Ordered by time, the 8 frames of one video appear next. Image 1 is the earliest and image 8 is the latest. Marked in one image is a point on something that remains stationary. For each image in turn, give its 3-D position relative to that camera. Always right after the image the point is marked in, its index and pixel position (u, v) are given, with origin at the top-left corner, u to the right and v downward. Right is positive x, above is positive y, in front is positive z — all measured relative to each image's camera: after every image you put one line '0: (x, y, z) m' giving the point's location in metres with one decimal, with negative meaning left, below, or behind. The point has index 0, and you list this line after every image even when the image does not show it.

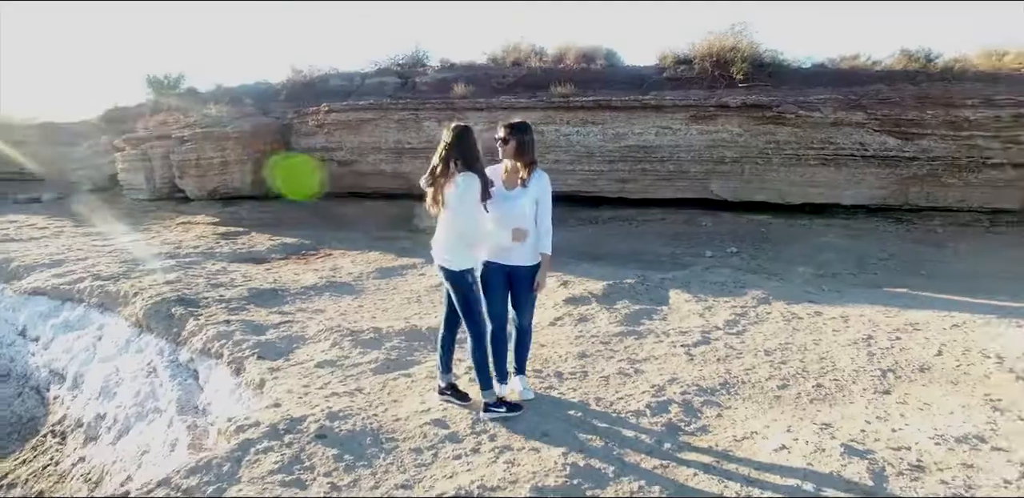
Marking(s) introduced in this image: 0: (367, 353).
0: (-1.4, -1.0, +6.1) m
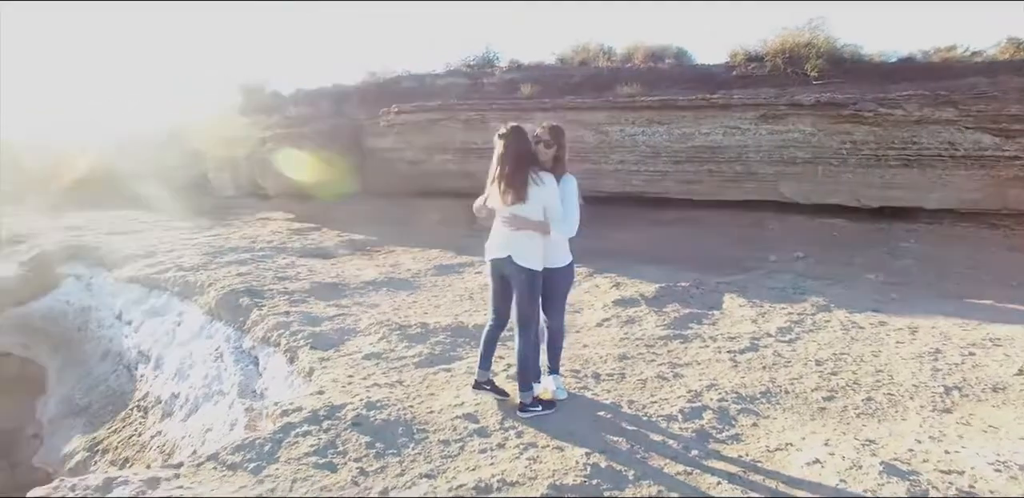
0: (-1.0, -1.0, +6.4) m
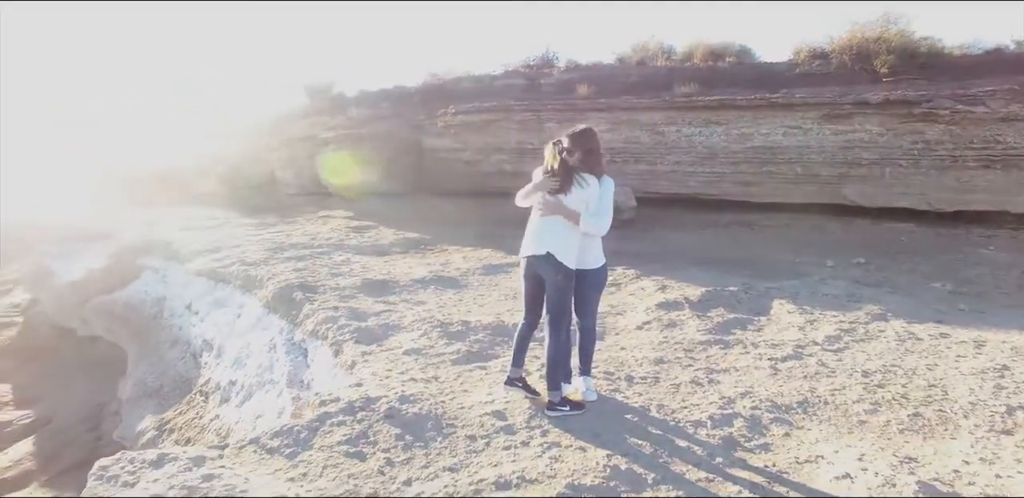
0: (-0.6, -0.9, +6.6) m
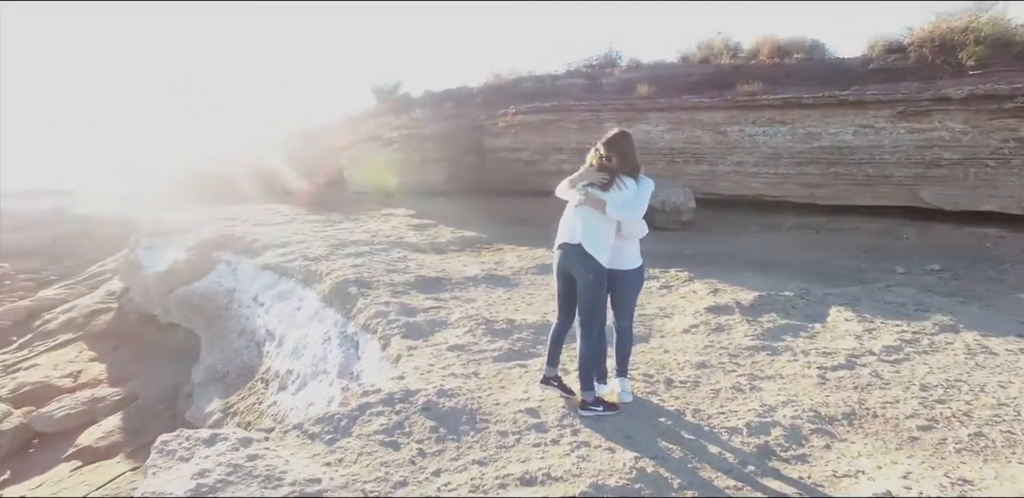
0: (-0.2, -0.9, +6.7) m
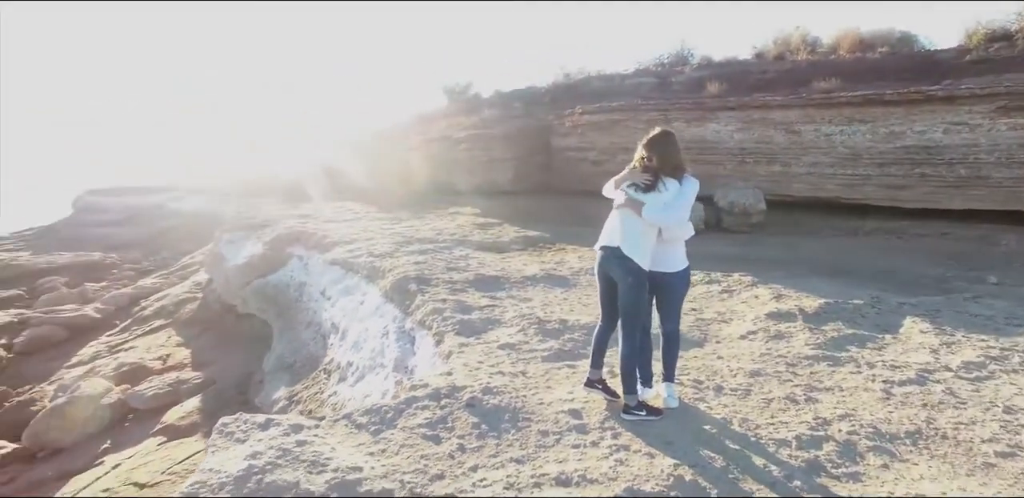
0: (+0.3, -0.9, +6.8) m
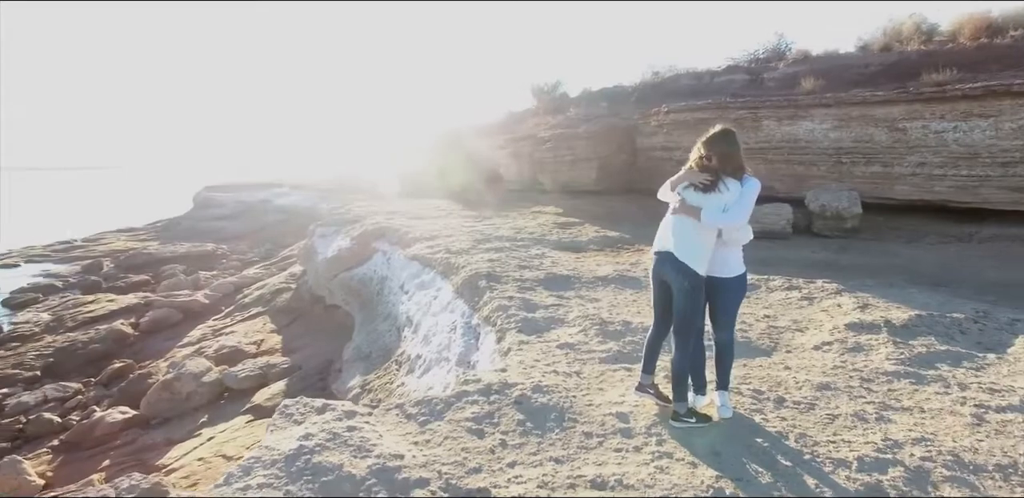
0: (+0.9, -0.9, +6.7) m
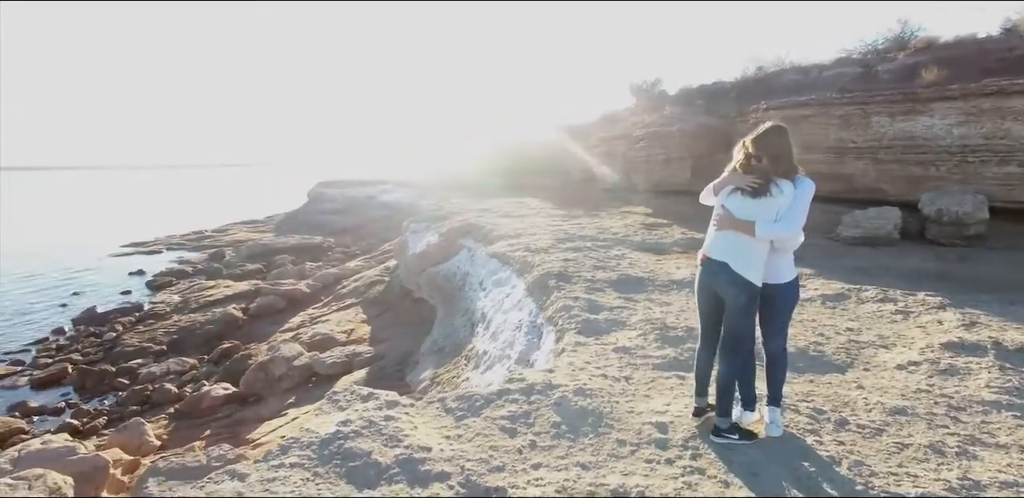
0: (+1.5, -1.0, +6.4) m
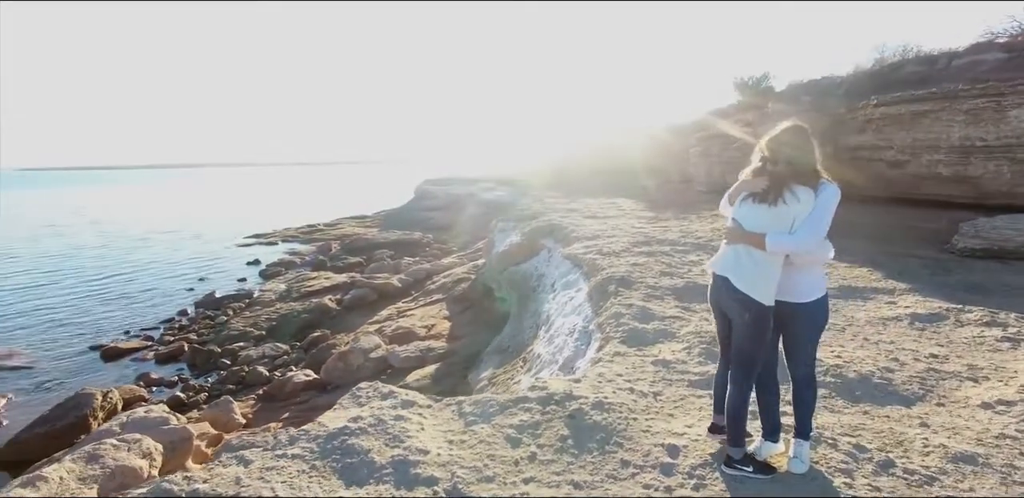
0: (+1.7, -1.0, +5.9) m
